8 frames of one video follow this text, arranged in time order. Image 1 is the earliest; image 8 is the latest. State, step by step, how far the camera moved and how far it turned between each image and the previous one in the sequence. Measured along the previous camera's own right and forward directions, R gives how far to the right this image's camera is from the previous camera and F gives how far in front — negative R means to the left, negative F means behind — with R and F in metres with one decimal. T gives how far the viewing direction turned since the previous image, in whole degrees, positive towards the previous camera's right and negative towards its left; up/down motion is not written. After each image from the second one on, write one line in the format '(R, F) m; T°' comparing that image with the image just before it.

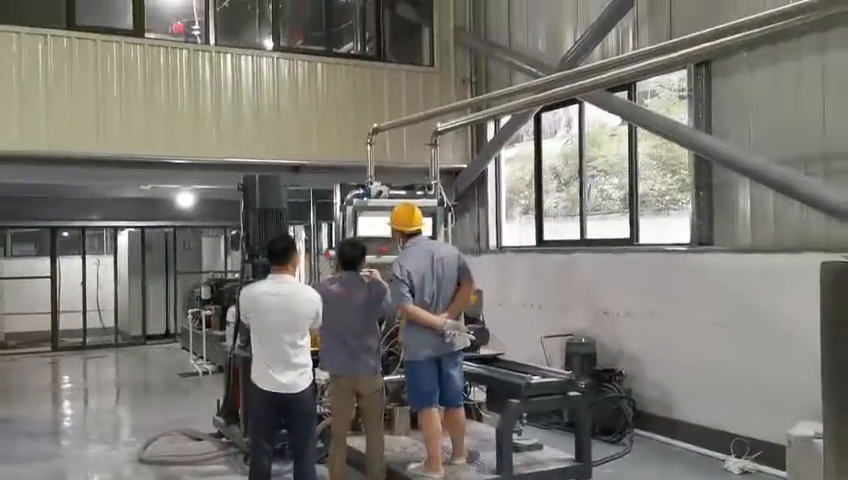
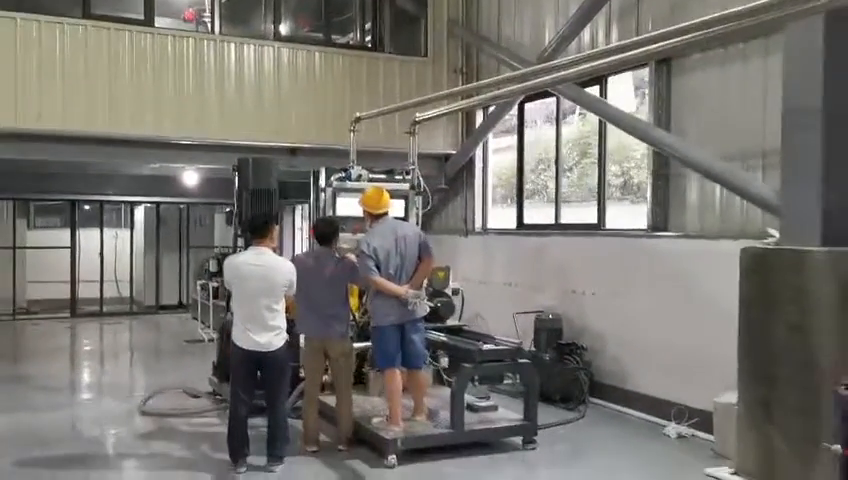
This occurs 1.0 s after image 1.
(+0.3, -0.5) m; -2°
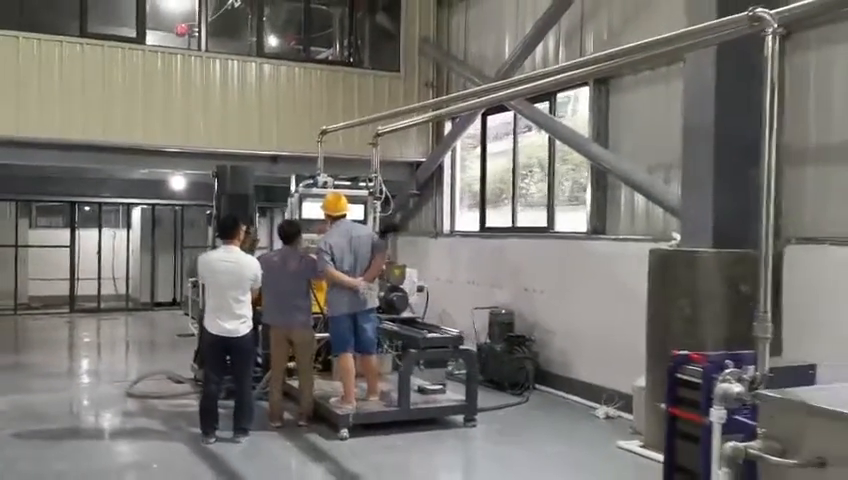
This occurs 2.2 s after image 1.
(+0.3, -0.6) m; 0°
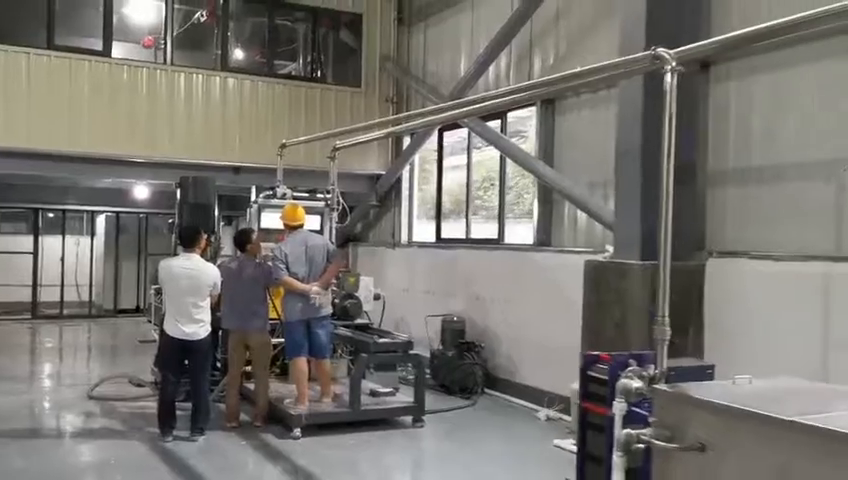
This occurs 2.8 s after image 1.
(+0.1, -0.3) m; +2°
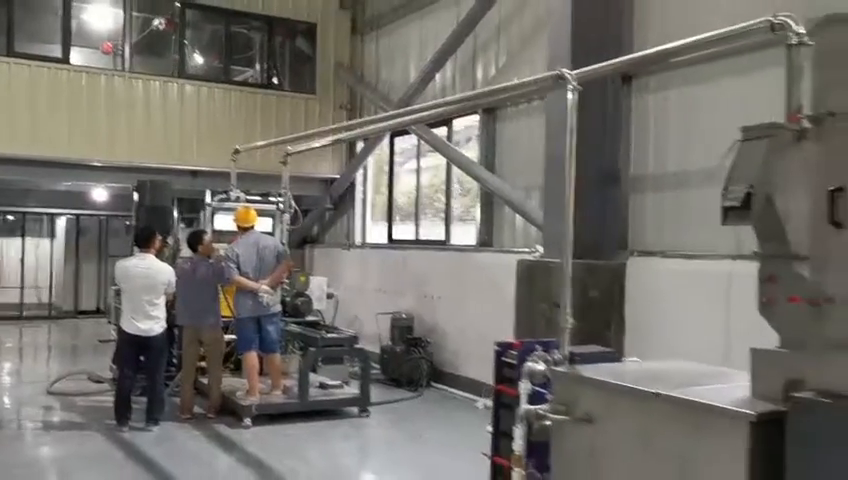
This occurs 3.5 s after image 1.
(+0.2, -0.4) m; +2°
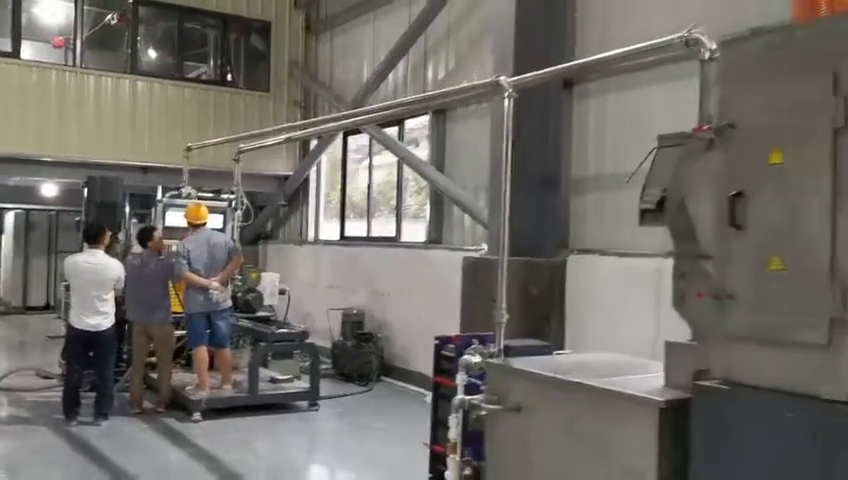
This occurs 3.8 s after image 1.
(+0.1, -0.2) m; +3°
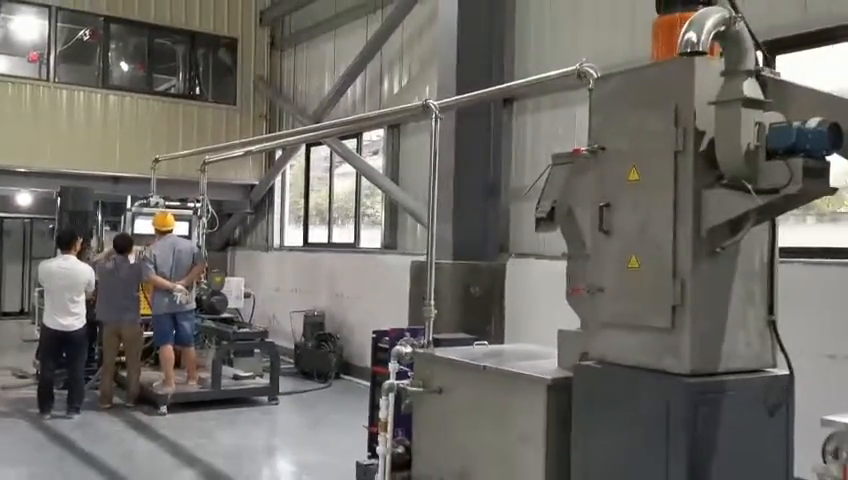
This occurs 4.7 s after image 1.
(+0.2, -0.5) m; +2°
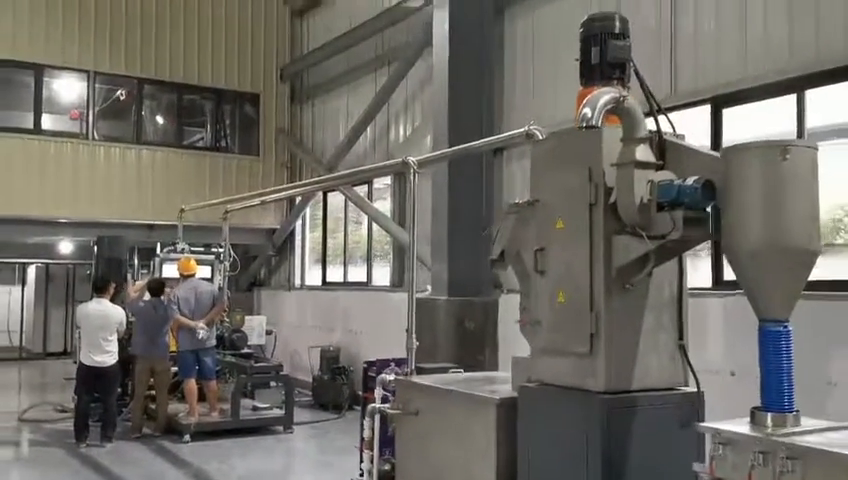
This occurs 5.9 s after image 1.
(+0.3, -0.6) m; -3°
